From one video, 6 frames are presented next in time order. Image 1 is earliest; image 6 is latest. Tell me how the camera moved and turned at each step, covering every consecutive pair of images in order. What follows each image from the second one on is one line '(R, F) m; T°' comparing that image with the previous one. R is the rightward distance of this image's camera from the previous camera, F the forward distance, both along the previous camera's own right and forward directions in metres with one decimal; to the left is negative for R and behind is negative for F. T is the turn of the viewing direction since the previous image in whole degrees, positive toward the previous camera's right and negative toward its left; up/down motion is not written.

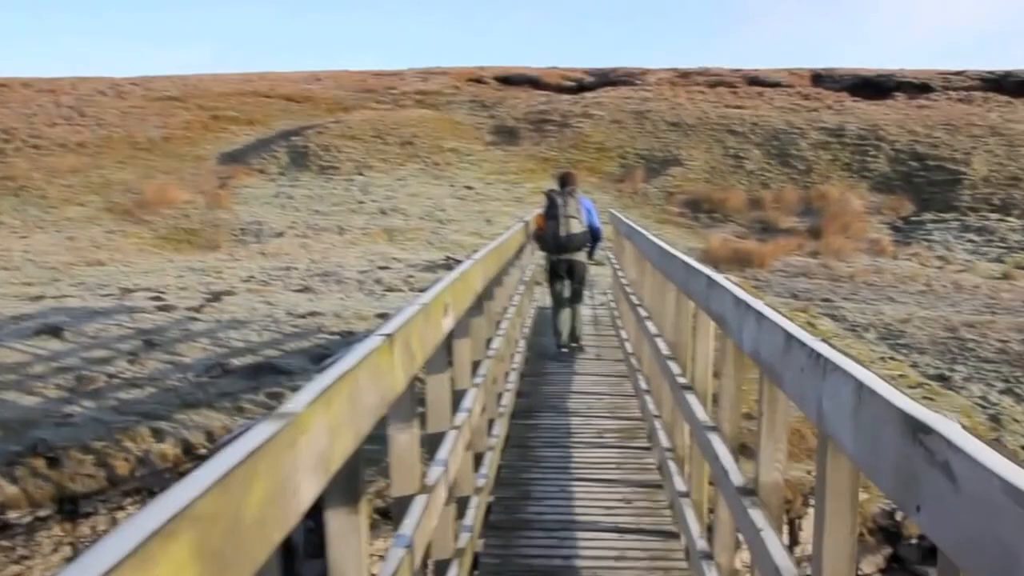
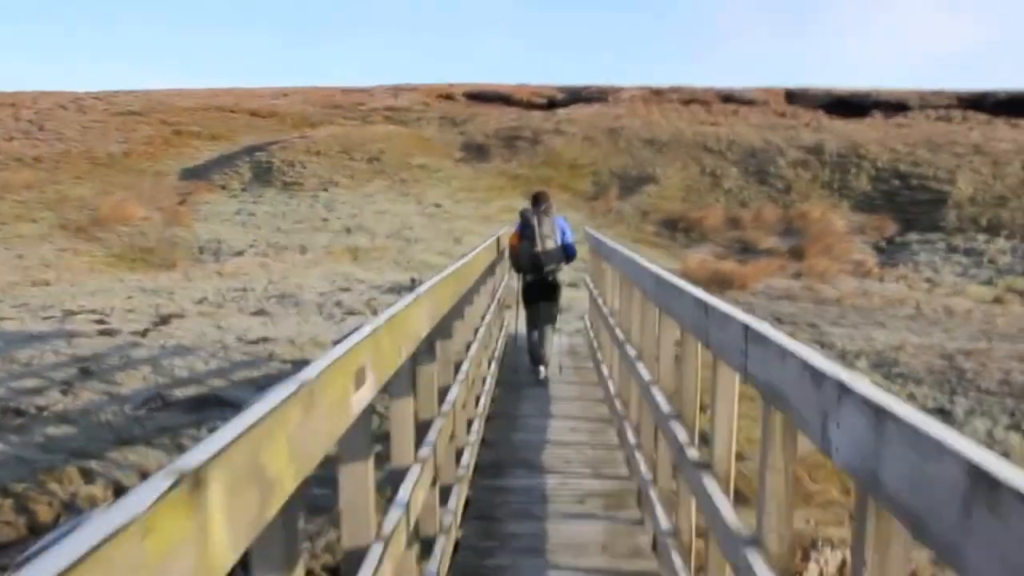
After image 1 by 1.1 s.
(0.0, +0.9) m; +1°
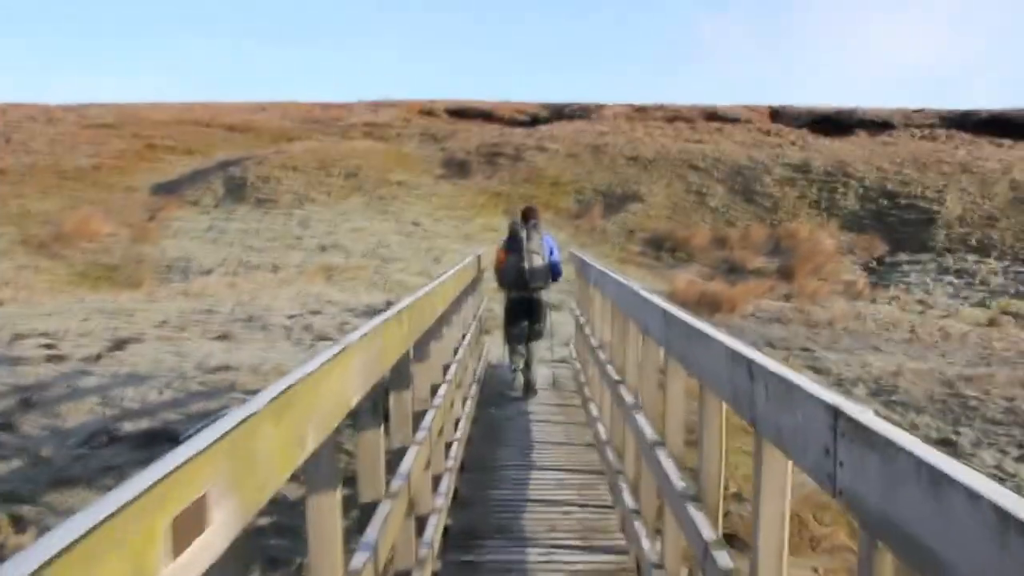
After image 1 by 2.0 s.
(0.0, +0.7) m; +1°
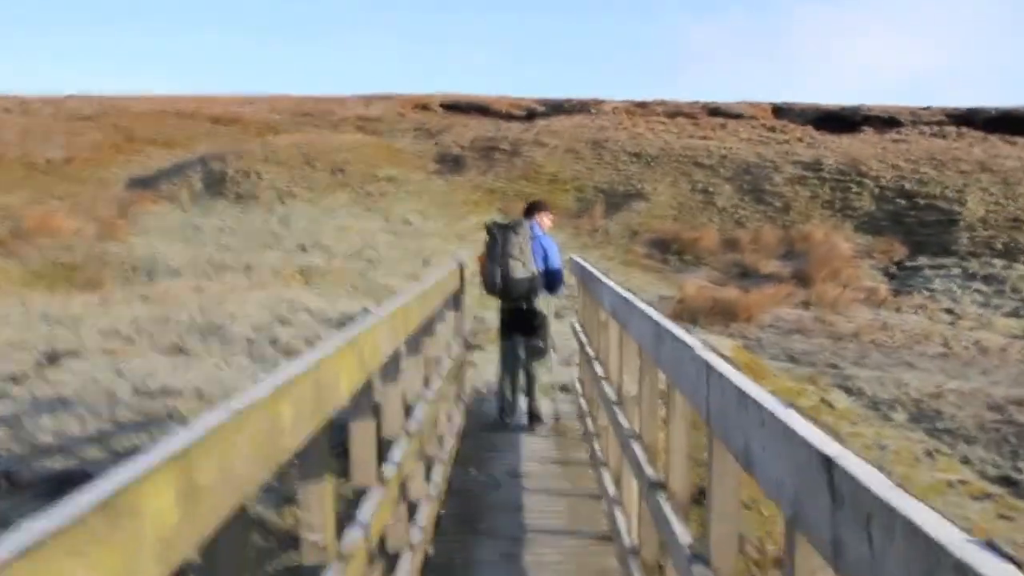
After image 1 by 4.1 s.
(0.0, +1.4) m; 0°
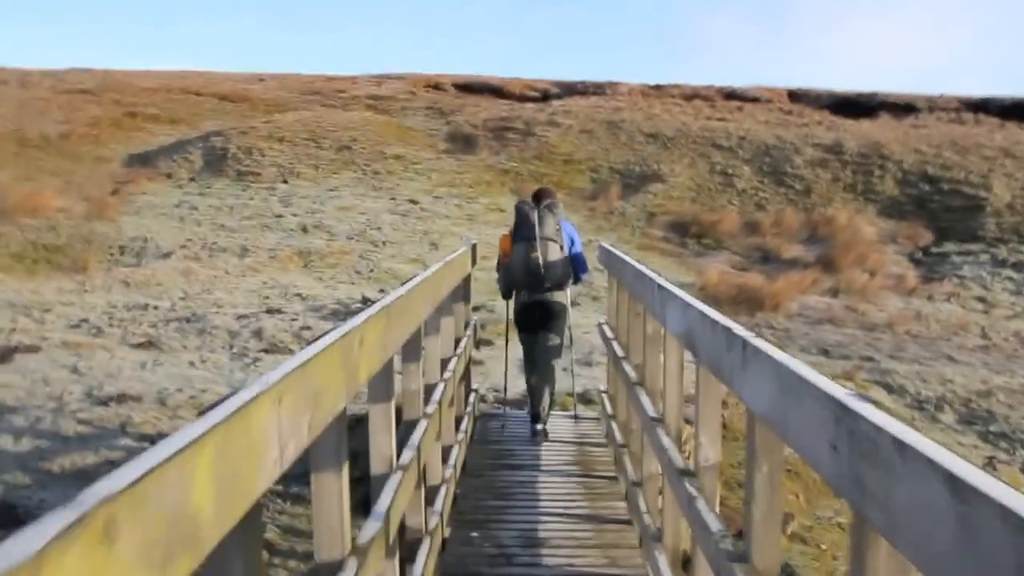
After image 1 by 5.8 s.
(0.0, +1.0) m; -1°
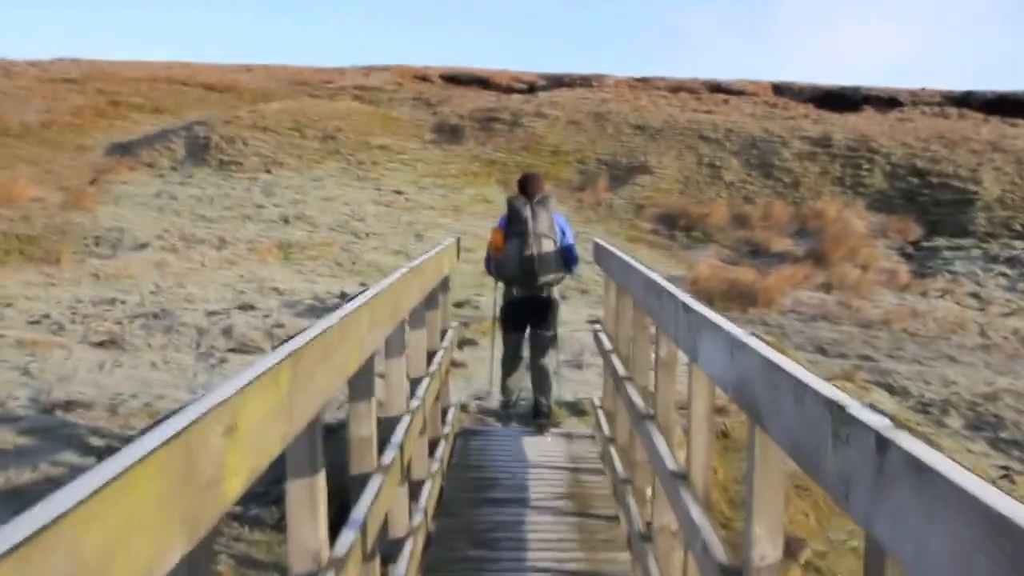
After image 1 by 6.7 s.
(0.0, +0.5) m; +1°
